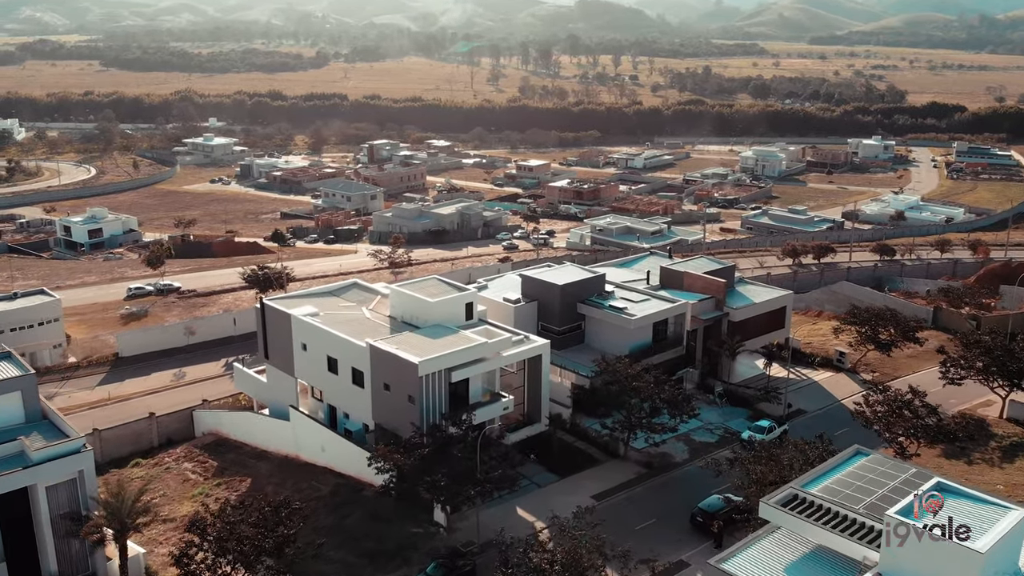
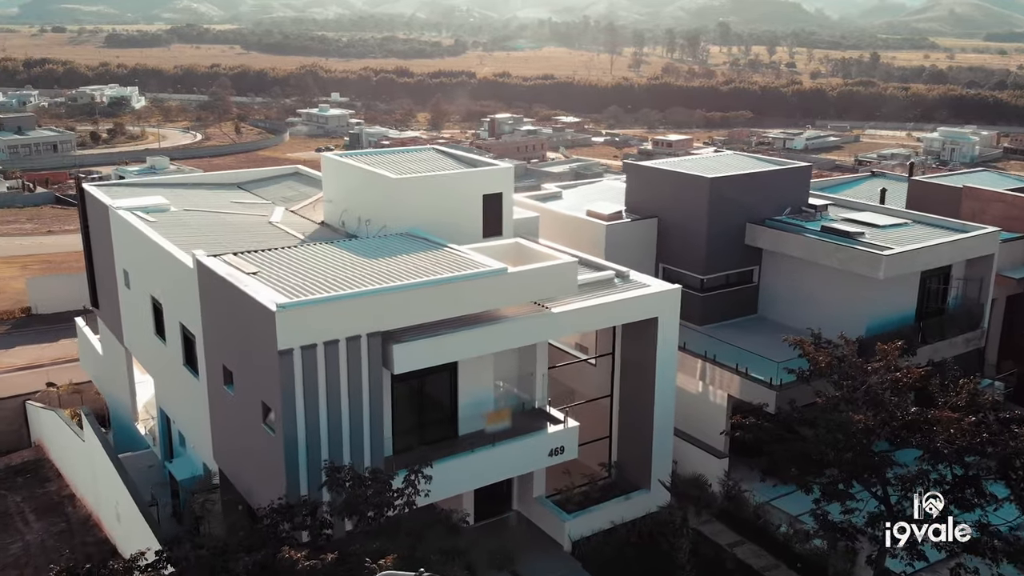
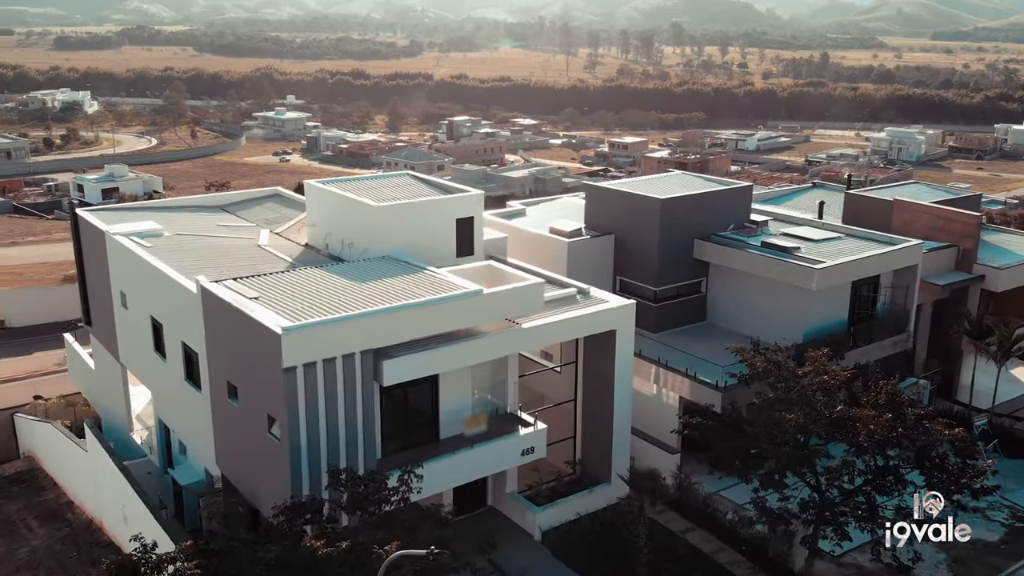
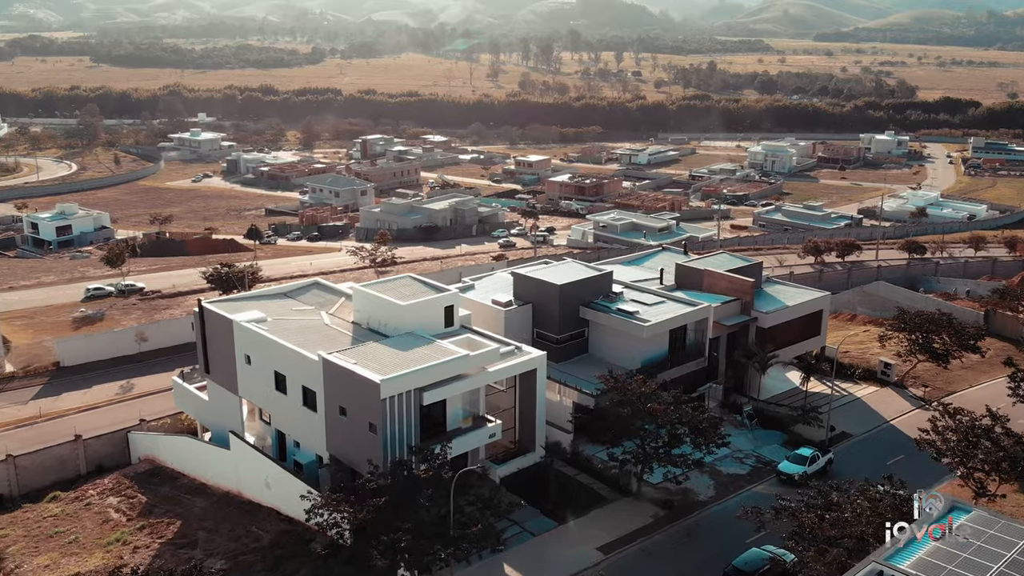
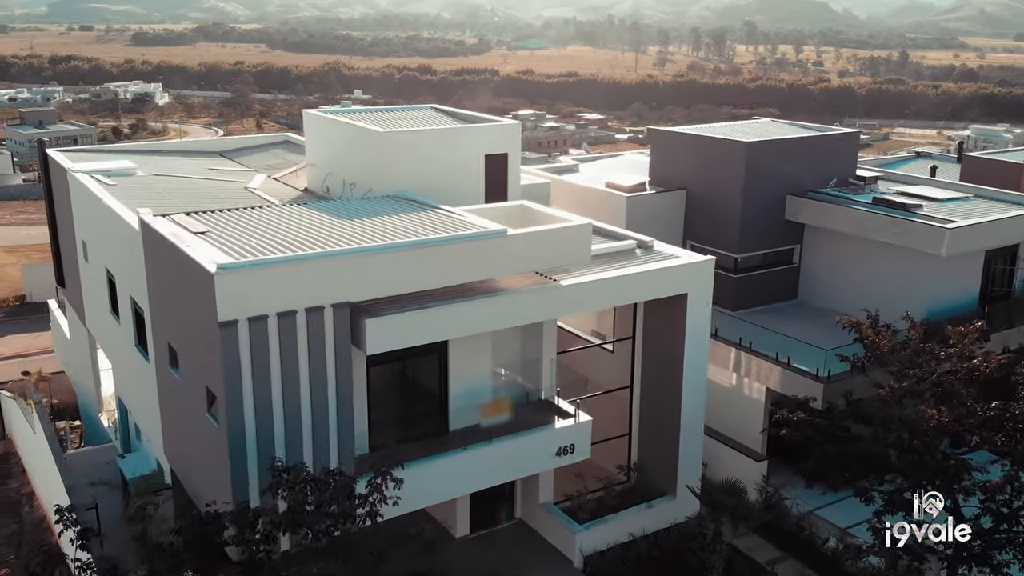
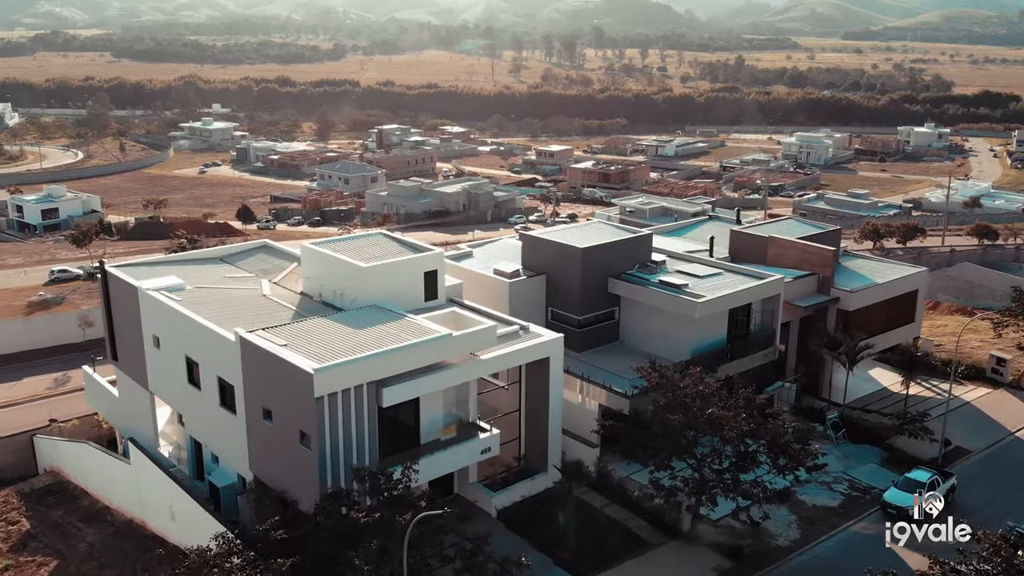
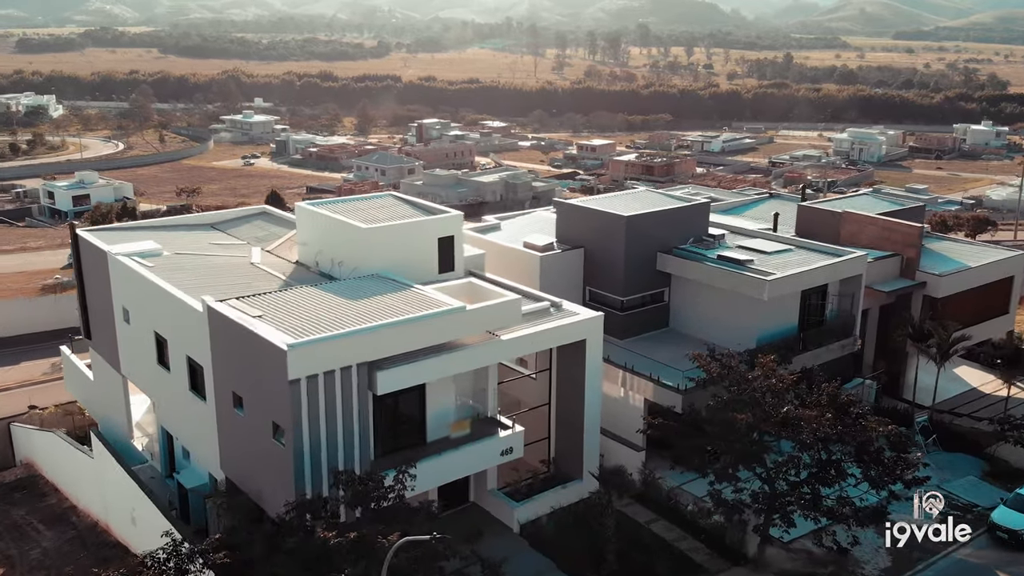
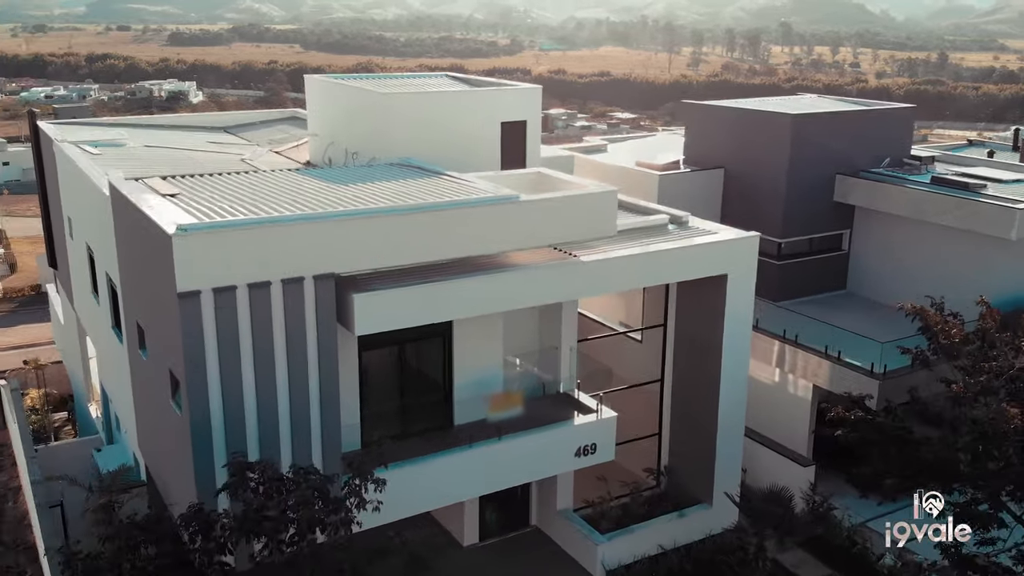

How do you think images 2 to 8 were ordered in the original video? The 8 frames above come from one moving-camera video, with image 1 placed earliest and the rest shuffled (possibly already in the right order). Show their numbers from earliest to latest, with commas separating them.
4, 6, 7, 3, 2, 5, 8
